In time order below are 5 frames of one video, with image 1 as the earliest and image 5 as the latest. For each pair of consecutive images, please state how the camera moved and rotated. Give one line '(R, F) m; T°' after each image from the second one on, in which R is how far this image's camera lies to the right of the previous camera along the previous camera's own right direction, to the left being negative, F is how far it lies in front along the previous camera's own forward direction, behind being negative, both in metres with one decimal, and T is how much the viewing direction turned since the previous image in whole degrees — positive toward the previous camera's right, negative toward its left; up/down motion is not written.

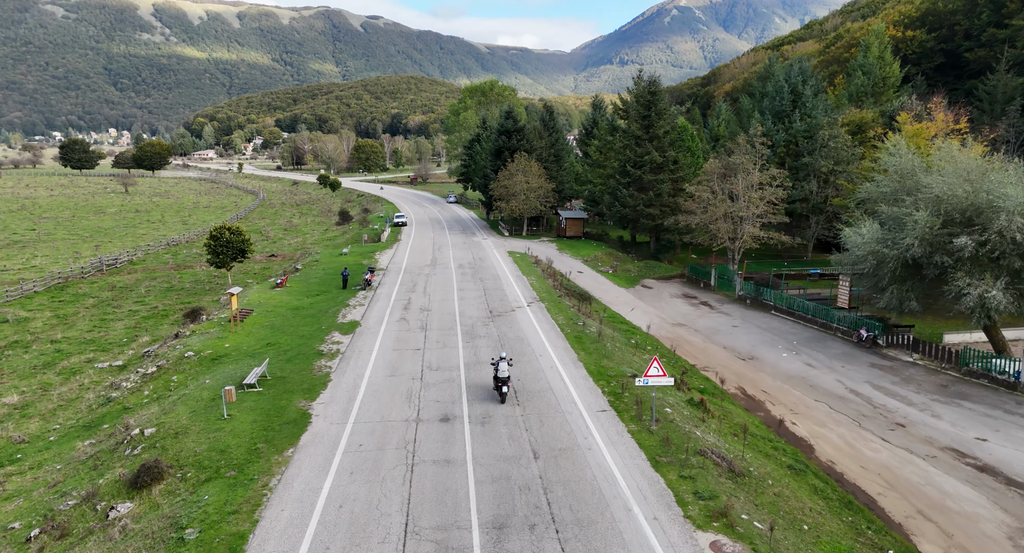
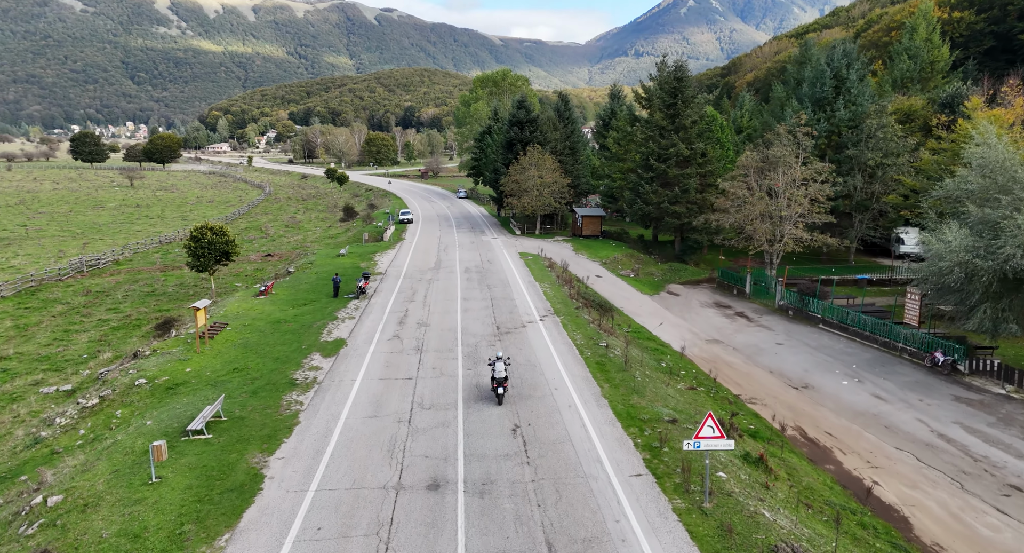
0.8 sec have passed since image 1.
(+0.1, +4.7) m; -1°
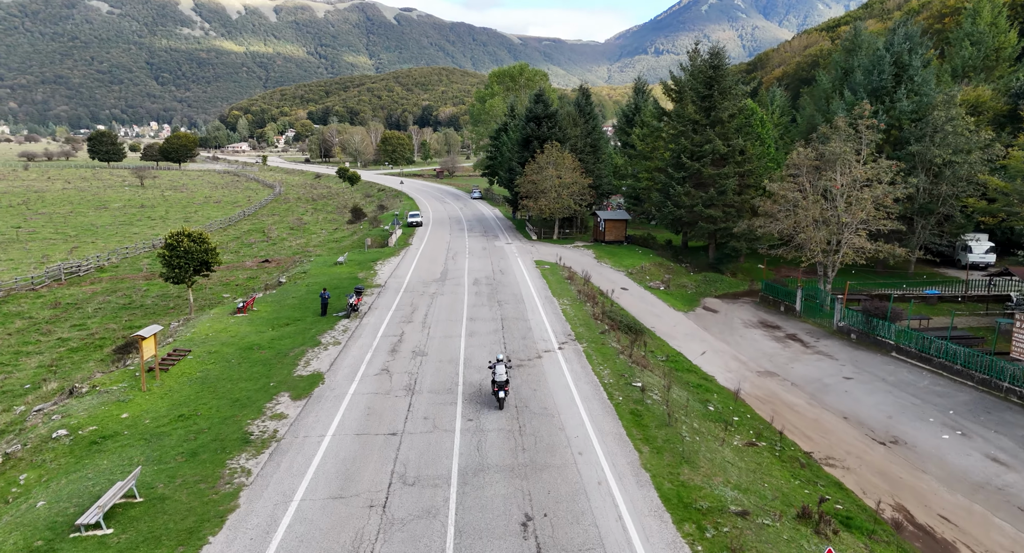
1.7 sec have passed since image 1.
(+0.2, +5.1) m; -2°
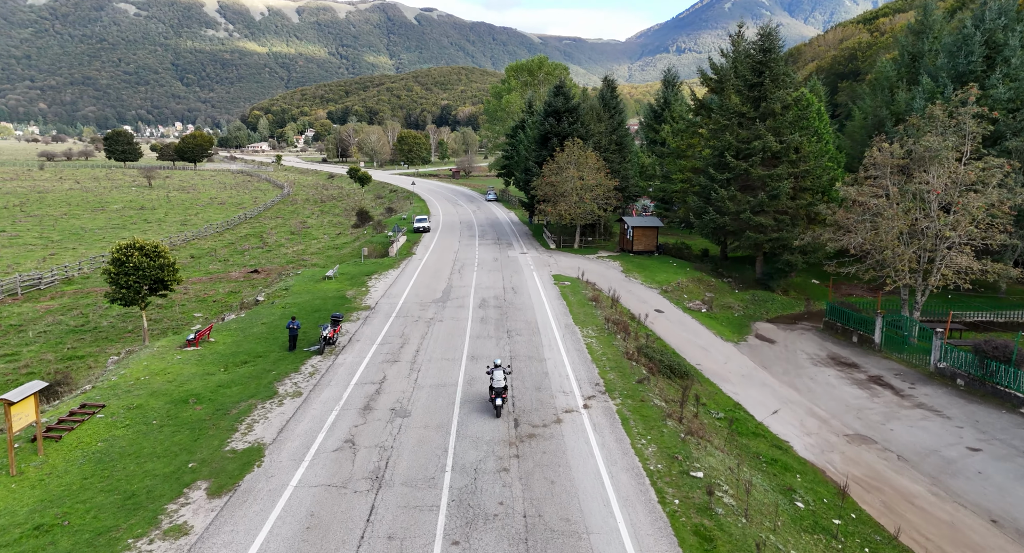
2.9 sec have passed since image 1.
(+0.2, +6.4) m; -2°
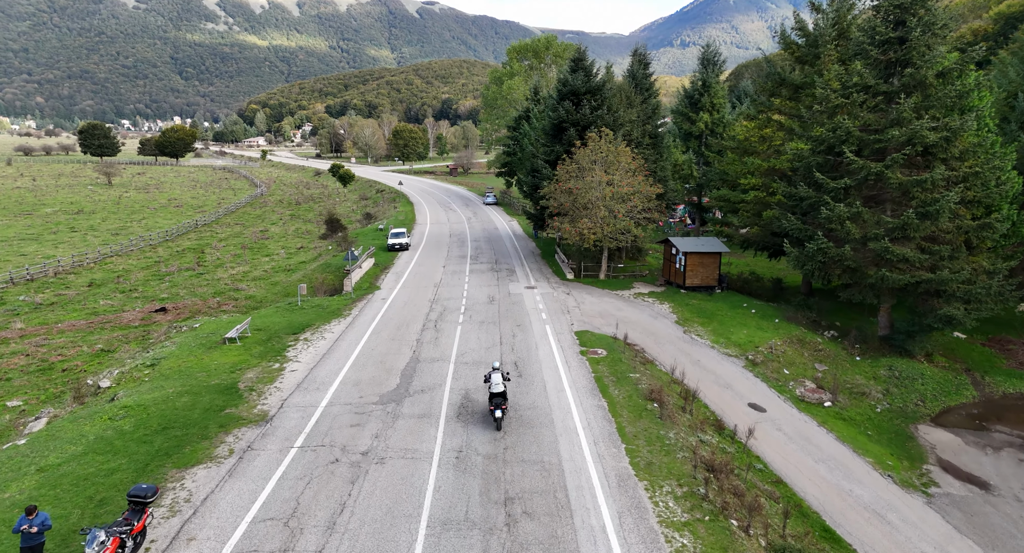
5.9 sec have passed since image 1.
(-0.1, +14.5) m; 0°
